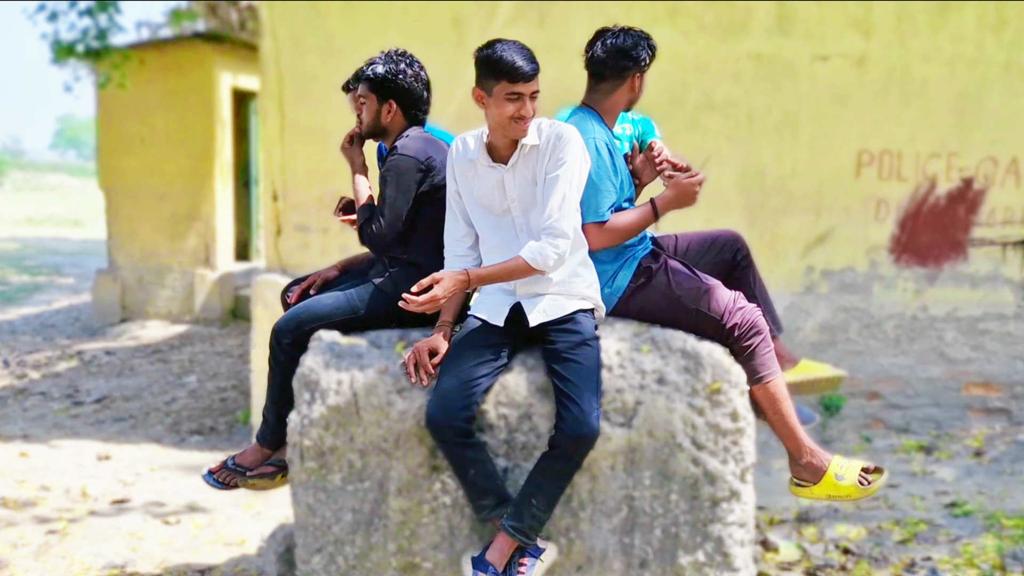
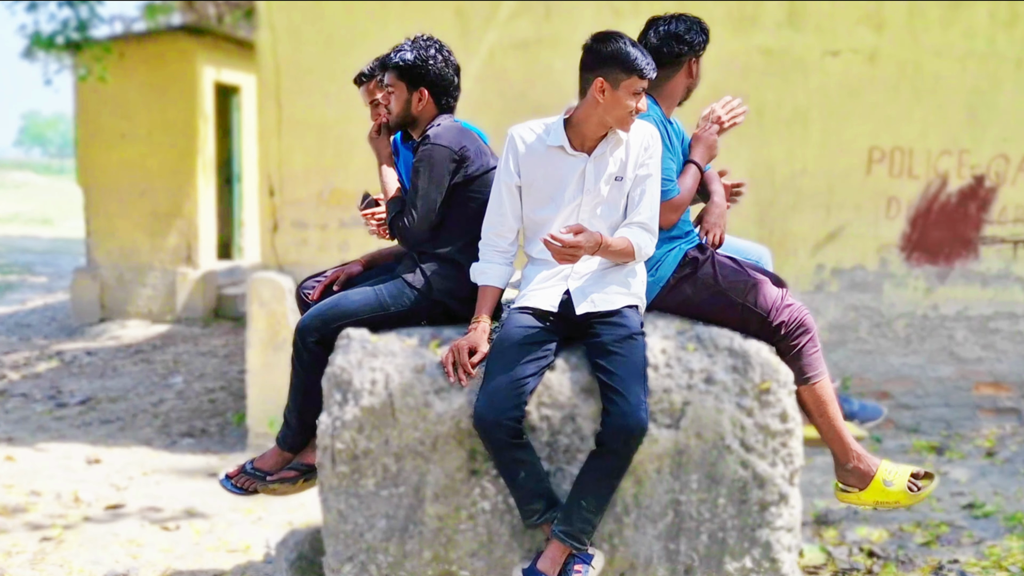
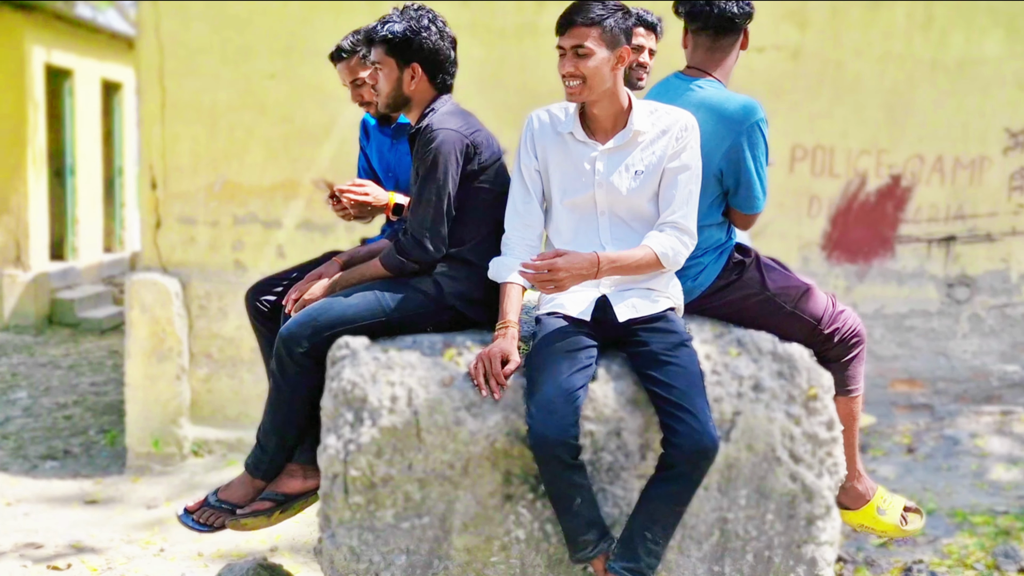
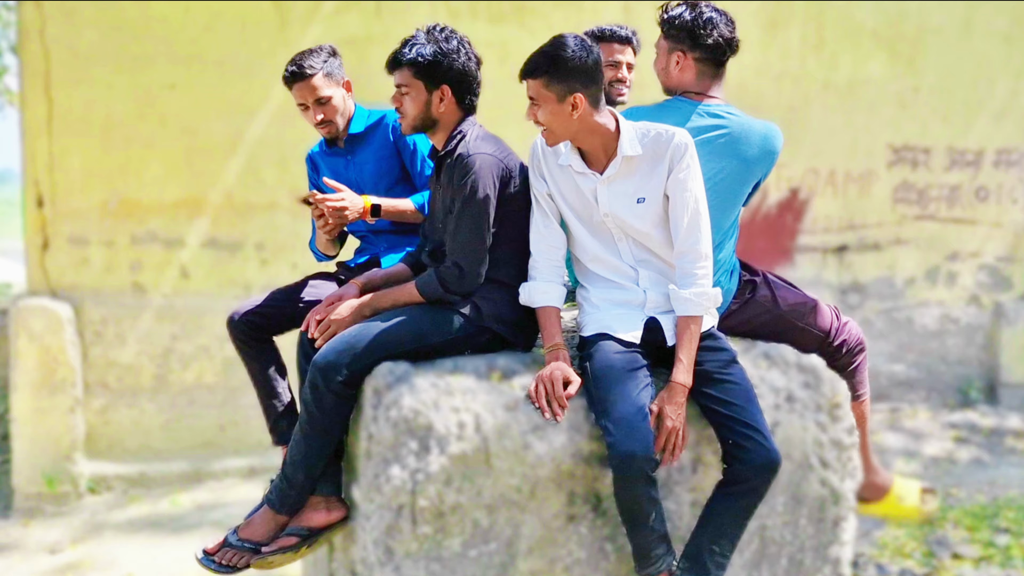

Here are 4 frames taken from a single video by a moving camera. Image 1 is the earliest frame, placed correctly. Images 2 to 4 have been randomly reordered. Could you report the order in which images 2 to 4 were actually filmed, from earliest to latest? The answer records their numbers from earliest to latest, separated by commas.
2, 3, 4
